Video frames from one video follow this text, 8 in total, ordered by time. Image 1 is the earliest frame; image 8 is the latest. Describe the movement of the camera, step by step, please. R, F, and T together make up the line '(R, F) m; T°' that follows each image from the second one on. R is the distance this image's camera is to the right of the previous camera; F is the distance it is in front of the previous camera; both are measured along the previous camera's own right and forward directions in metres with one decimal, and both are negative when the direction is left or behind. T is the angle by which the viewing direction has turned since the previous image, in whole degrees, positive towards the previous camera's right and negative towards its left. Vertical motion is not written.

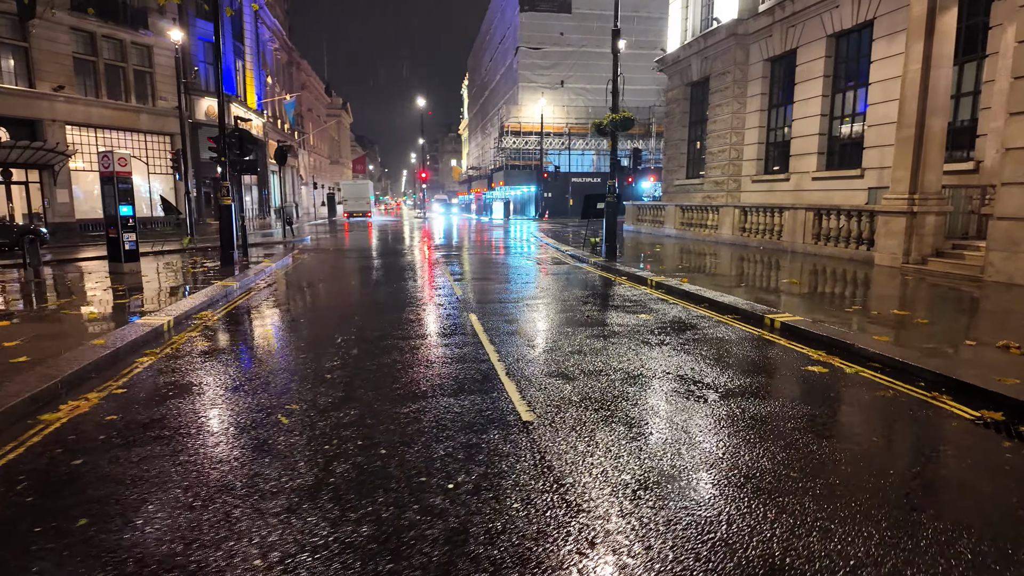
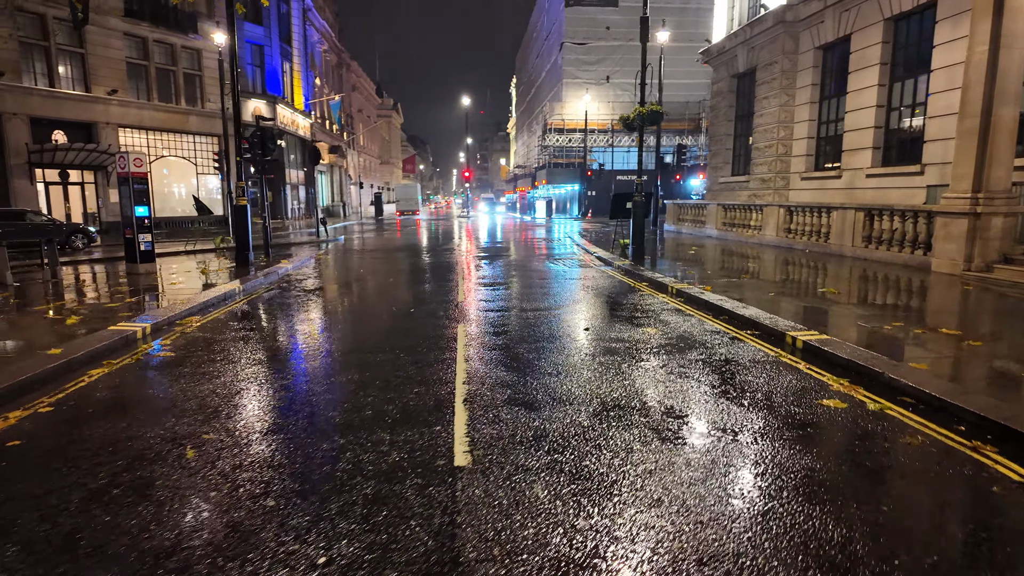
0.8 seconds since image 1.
(+0.7, +0.7) m; -5°
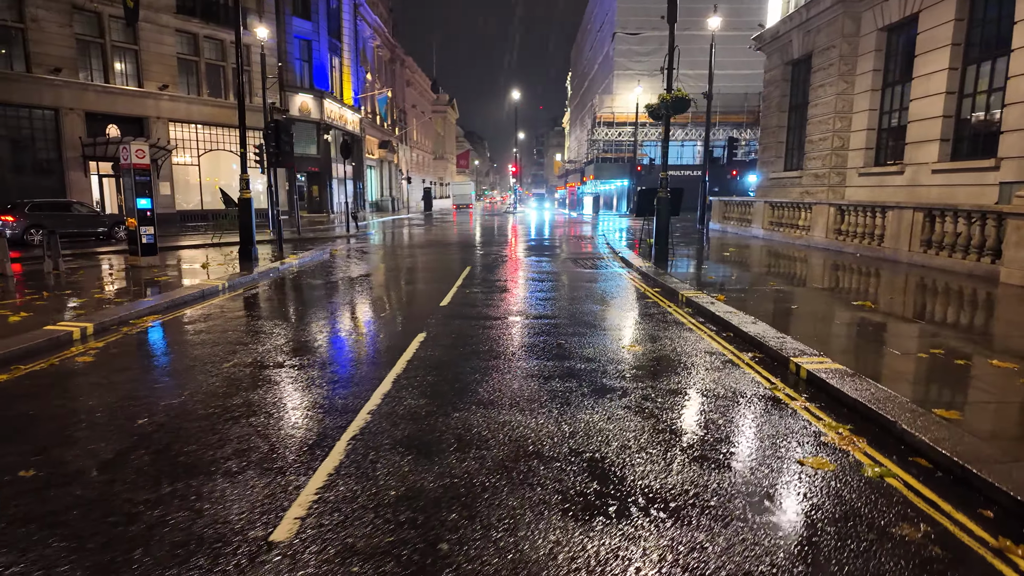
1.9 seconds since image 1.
(+1.0, +0.9) m; -5°
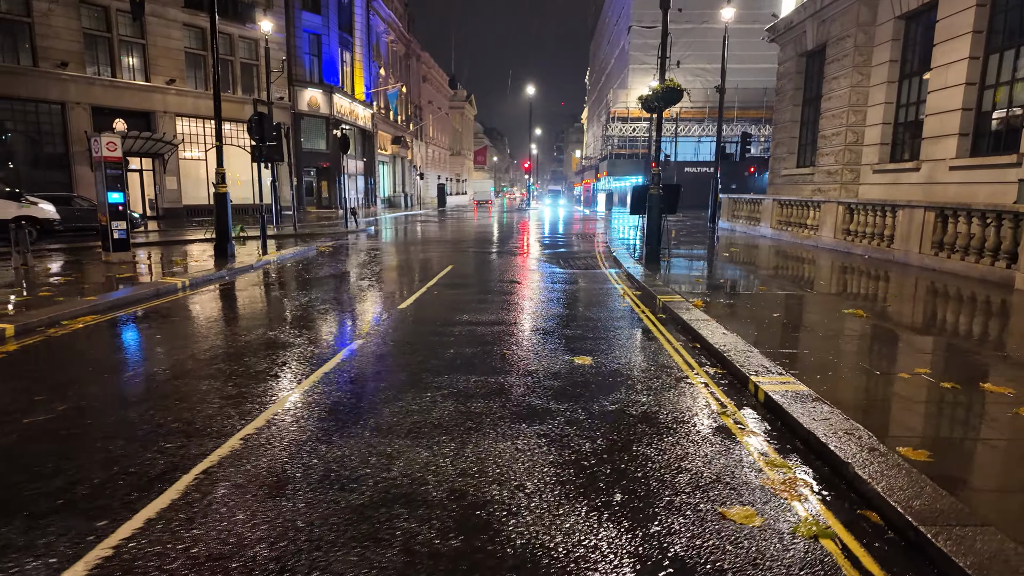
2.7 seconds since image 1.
(+0.8, +0.6) m; -2°
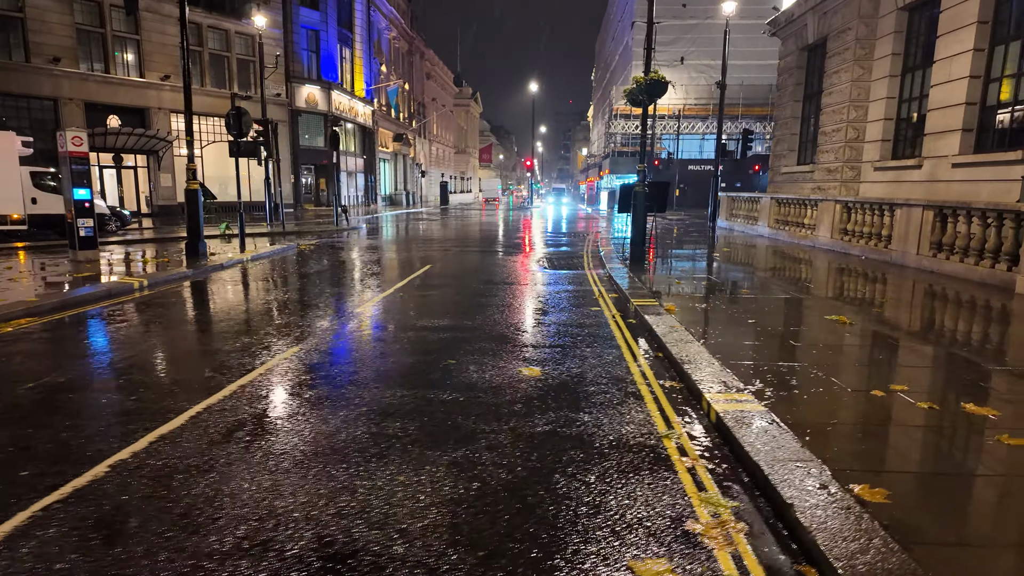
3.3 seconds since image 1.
(+0.6, +0.5) m; -1°
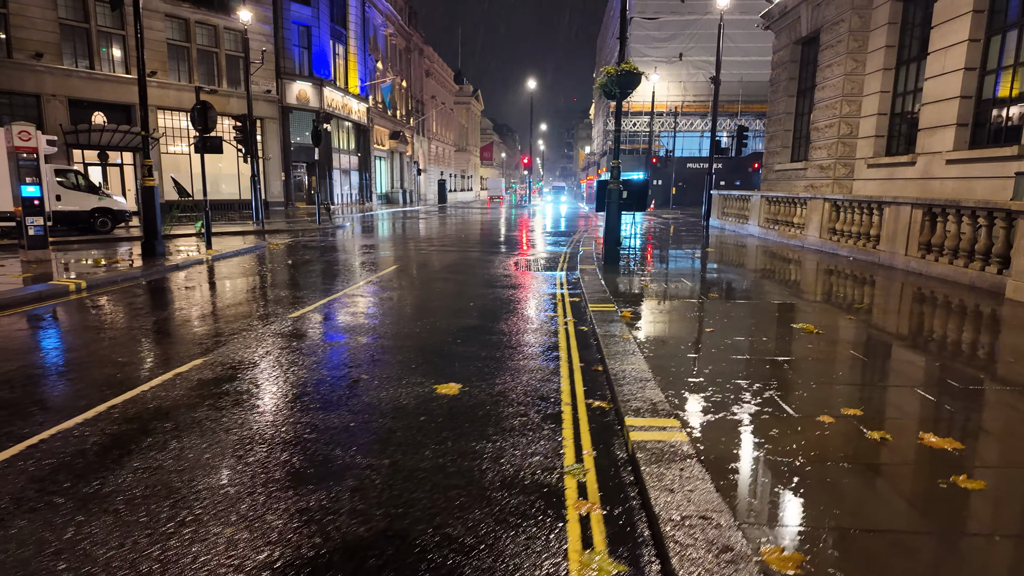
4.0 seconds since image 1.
(+0.7, +0.5) m; 0°
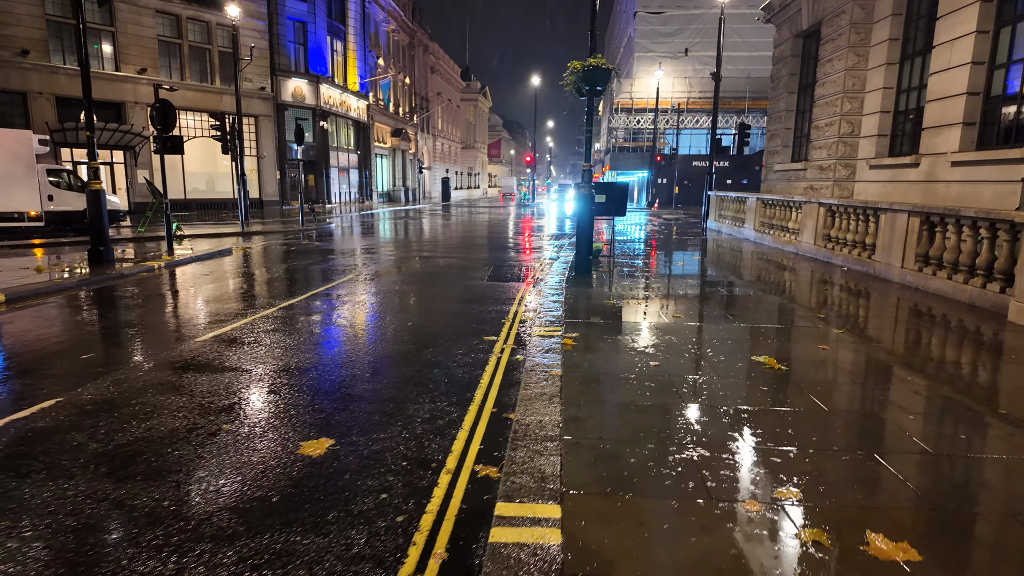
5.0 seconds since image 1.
(+0.8, +0.8) m; -1°
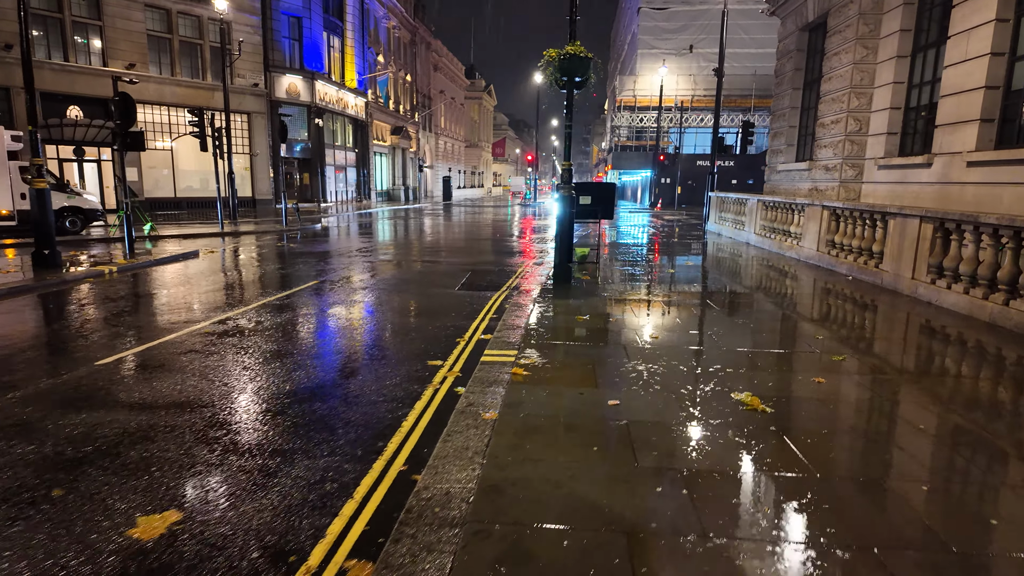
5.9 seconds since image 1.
(+0.5, +0.9) m; -1°
